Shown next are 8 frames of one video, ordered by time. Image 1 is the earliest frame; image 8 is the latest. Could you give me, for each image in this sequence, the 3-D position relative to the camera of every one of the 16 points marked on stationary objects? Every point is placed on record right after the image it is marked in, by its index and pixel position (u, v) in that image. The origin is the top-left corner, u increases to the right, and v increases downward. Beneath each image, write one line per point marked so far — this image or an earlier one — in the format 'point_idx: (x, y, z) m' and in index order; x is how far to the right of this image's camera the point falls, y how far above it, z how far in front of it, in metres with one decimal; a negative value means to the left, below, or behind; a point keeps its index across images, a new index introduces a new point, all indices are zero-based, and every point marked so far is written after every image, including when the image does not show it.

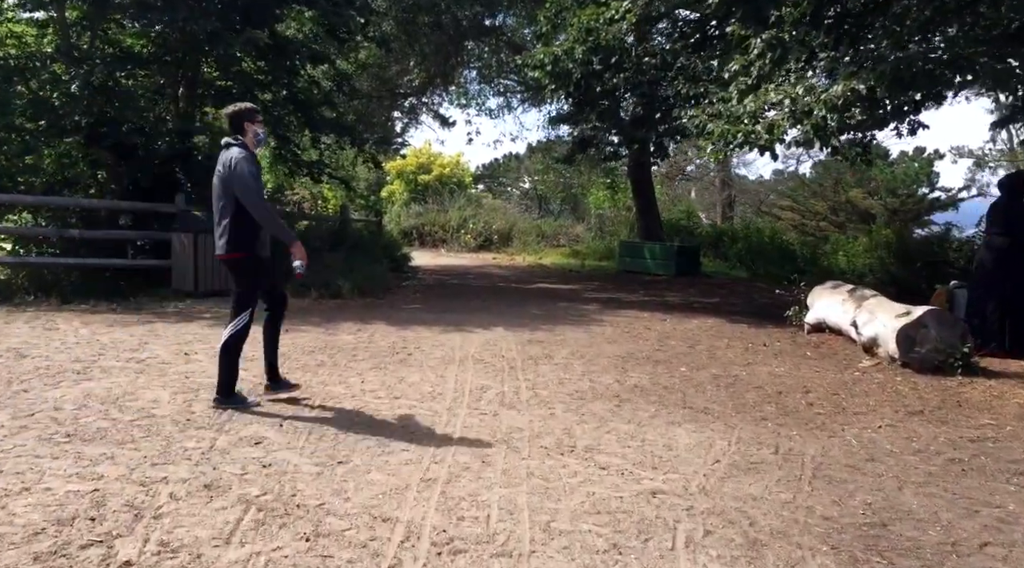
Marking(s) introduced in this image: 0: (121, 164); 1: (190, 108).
0: (-5.9, +1.8, +13.8) m
1: (-5.0, +2.7, +14.4) m
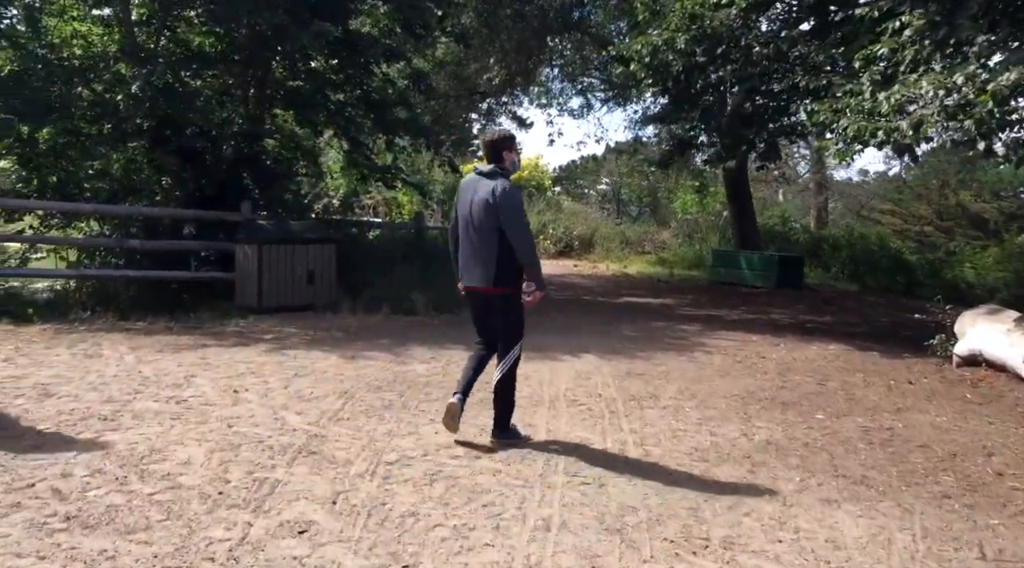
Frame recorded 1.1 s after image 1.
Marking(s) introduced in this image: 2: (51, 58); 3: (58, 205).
0: (-4.6, +1.6, +13.1) m
1: (-3.7, +2.5, +13.6) m
2: (-6.1, +3.0, +12.3) m
3: (-5.7, +1.0, +11.5) m
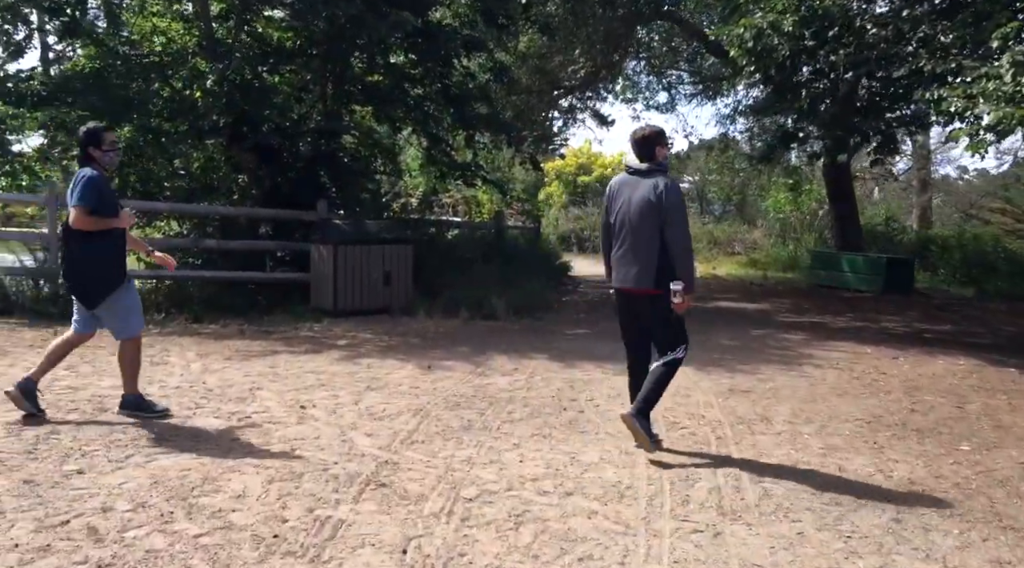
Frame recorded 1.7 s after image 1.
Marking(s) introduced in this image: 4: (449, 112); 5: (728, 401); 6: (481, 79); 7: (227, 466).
0: (-3.5, +1.6, +12.8) m
1: (-2.5, +2.5, +13.2) m
2: (-5.0, +3.0, +12.1) m
3: (-4.7, +1.0, +11.3) m
4: (-0.9, +2.5, +13.4) m
5: (+1.6, -0.9, +6.7) m
6: (-0.5, +3.2, +14.4) m
7: (-1.4, -0.9, +4.5) m
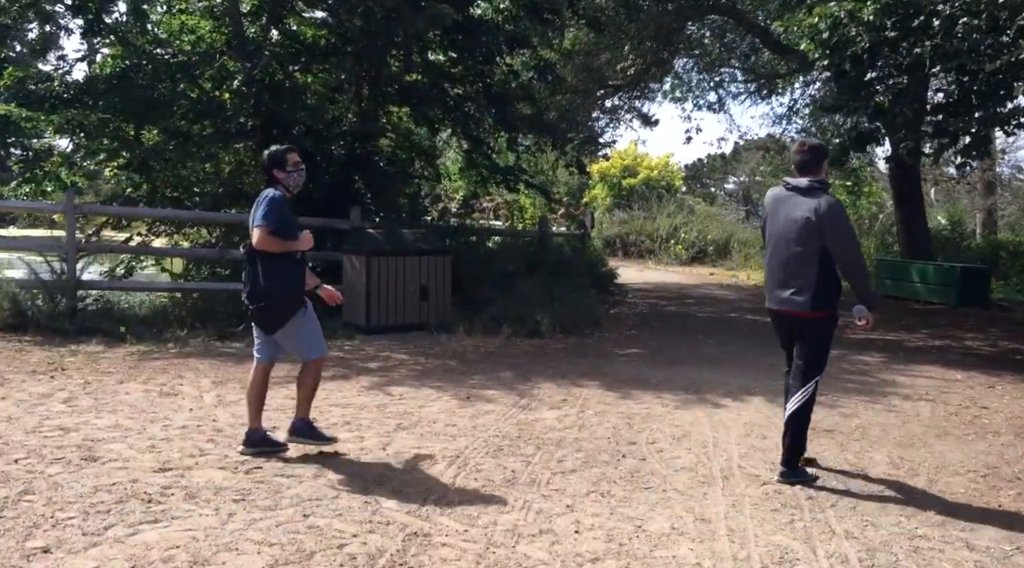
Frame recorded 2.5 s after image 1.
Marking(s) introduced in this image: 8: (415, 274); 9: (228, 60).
0: (-2.9, +1.5, +12.1) m
1: (-1.9, +2.4, +12.4) m
2: (-4.4, +2.9, +11.5) m
3: (-4.1, +0.8, +10.6) m
4: (-0.3, +2.3, +12.6) m
5: (+1.9, -1.0, +5.8) m
6: (+0.2, +3.0, +13.6) m
7: (-1.2, -1.1, +3.7) m
8: (-1.1, +0.1, +10.6) m
9: (-3.6, +2.8, +11.6) m
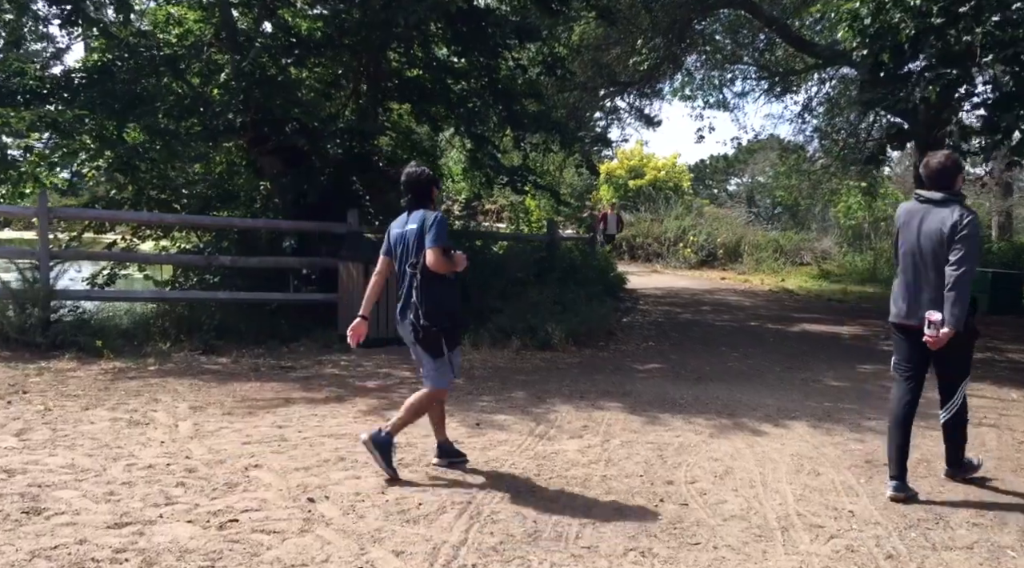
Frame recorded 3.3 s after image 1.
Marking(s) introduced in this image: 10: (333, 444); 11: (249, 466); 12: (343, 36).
0: (-2.8, +1.4, +11.3) m
1: (-1.8, +2.3, +11.7) m
2: (-4.3, +2.8, +10.7) m
3: (-4.0, +0.7, +9.9) m
4: (-0.2, +2.3, +11.8) m
5: (+2.0, -1.1, +5.1) m
6: (+0.3, +3.0, +12.8) m
7: (-1.1, -1.1, +3.0) m
8: (-1.0, 0.0, +9.9) m
9: (-3.5, +2.7, +10.9) m
10: (-1.1, -0.9, +5.4) m
11: (-1.4, -1.0, +4.9) m
12: (-2.0, +3.0, +11.0) m
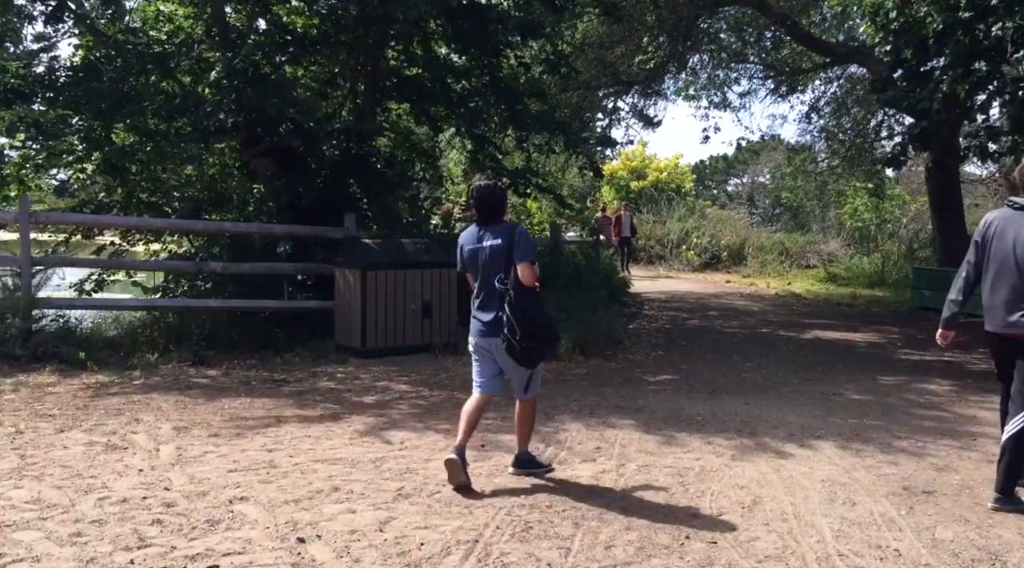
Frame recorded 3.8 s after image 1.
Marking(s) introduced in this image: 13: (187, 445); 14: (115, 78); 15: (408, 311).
0: (-2.7, +1.3, +10.9) m
1: (-1.7, +2.2, +11.3) m
2: (-4.3, +2.7, +10.3) m
3: (-4.0, +0.7, +9.4) m
4: (-0.2, +2.2, +11.4) m
5: (+2.1, -1.2, +4.7) m
6: (+0.3, +2.9, +12.4) m
7: (-1.0, -1.2, +2.6) m
8: (-1.0, -0.1, +9.4) m
9: (-3.5, +2.7, +10.5) m
10: (-1.0, -1.0, +5.0) m
11: (-1.3, -1.0, +4.5) m
12: (-2.0, +2.9, +10.6) m
13: (-1.9, -0.9, +5.4) m
14: (-4.3, +2.3, +10.1) m
15: (-1.1, -0.3, +9.3) m
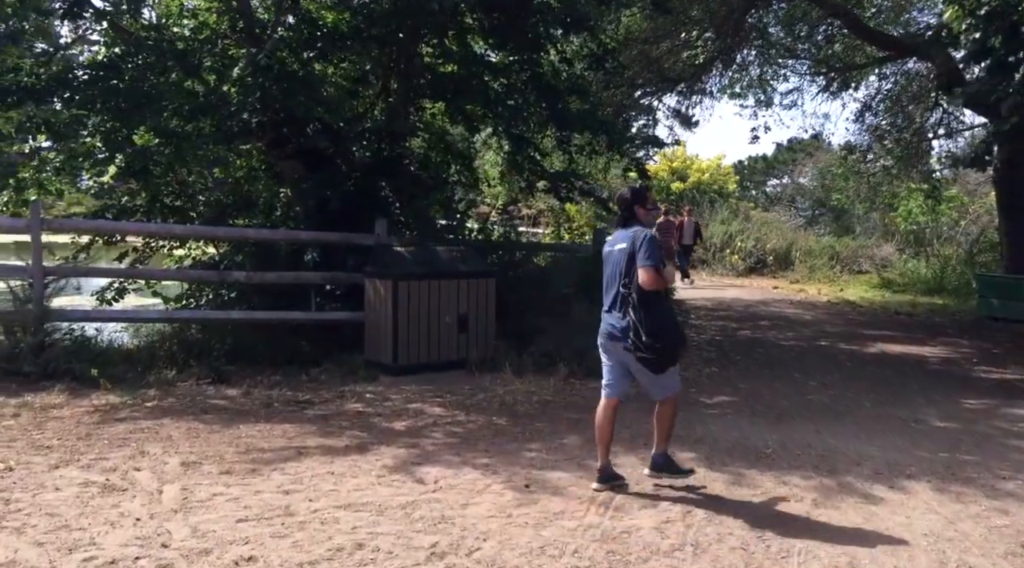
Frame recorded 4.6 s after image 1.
0: (-2.3, +1.2, +10.3) m
1: (-1.3, +2.1, +10.6) m
2: (-3.9, +2.6, +9.8) m
3: (-3.6, +0.6, +8.9) m
4: (+0.3, +2.1, +10.7) m
5: (+2.3, -1.3, +3.9) m
6: (+0.8, +2.8, +11.7) m
7: (-0.9, -1.3, +1.9) m
8: (-0.6, -0.2, +8.8) m
9: (-3.0, +2.6, +9.9) m
10: (-0.8, -1.1, +4.3) m
11: (-1.1, -1.1, +3.8) m
12: (-1.5, +2.8, +10.0) m
13: (-1.7, -1.0, +4.8) m
14: (-3.9, +2.2, +9.5) m
15: (-0.6, -0.4, +8.7) m
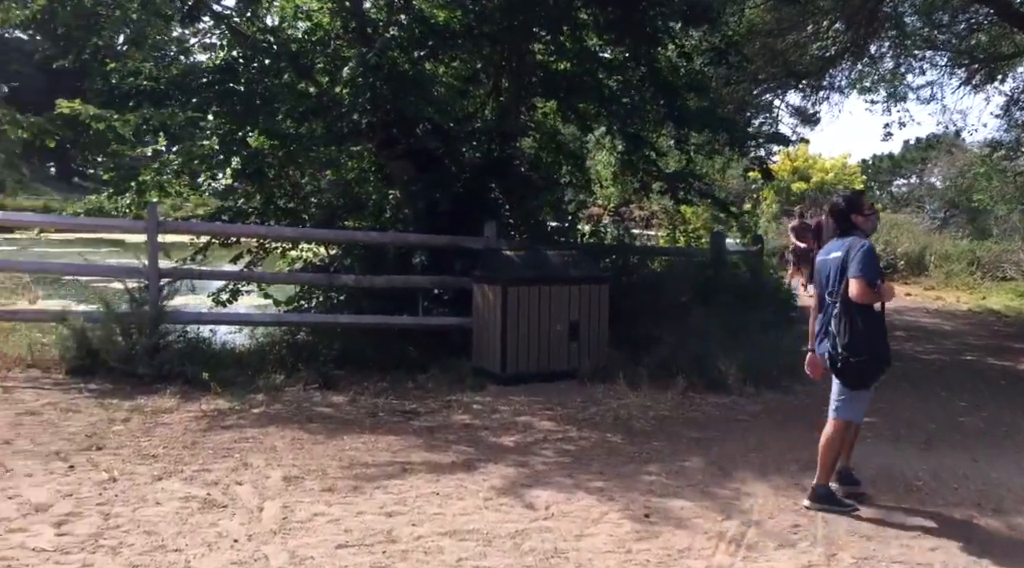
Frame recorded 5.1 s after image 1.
0: (-1.0, +1.2, +10.1) m
1: (0.0, +2.0, +10.3) m
2: (-2.7, +2.6, +9.8) m
3: (-2.5, +0.5, +8.9) m
4: (+1.6, +2.0, +10.2) m
5: (+2.7, -1.4, +3.2) m
6: (+2.2, +2.7, +11.1) m
7: (-0.6, -1.3, +1.6) m
8: (+0.5, -0.2, +8.4) m
9: (-1.8, +2.5, +9.8) m
10: (-0.2, -1.2, +4.0) m
11: (-0.7, -1.2, +3.5) m
12: (-0.3, +2.7, +9.7) m
13: (-1.1, -1.1, +4.6) m
14: (-2.7, +2.1, +9.5) m
15: (+0.4, -0.4, +8.3) m
